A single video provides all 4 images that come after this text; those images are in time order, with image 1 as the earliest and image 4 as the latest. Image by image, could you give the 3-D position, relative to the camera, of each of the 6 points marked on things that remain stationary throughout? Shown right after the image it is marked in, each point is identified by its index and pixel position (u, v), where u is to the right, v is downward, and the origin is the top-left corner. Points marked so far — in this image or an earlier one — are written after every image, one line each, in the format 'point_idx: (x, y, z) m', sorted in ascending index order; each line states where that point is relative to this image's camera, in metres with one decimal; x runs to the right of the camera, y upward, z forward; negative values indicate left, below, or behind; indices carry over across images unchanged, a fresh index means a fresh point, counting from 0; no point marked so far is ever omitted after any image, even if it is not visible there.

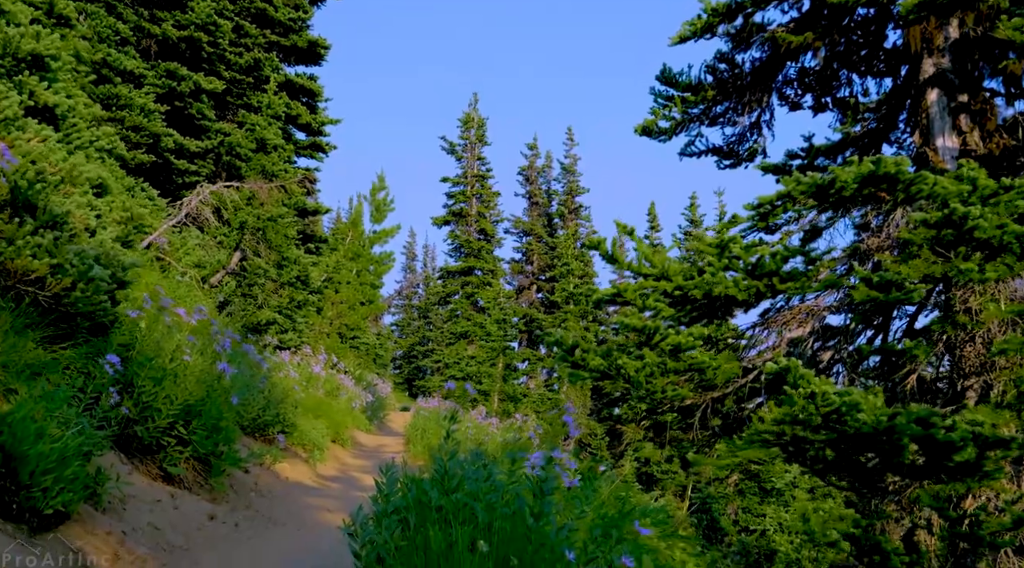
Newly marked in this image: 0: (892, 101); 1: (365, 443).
0: (+4.5, +2.2, +11.0) m
1: (-2.8, -3.1, +18.0) m
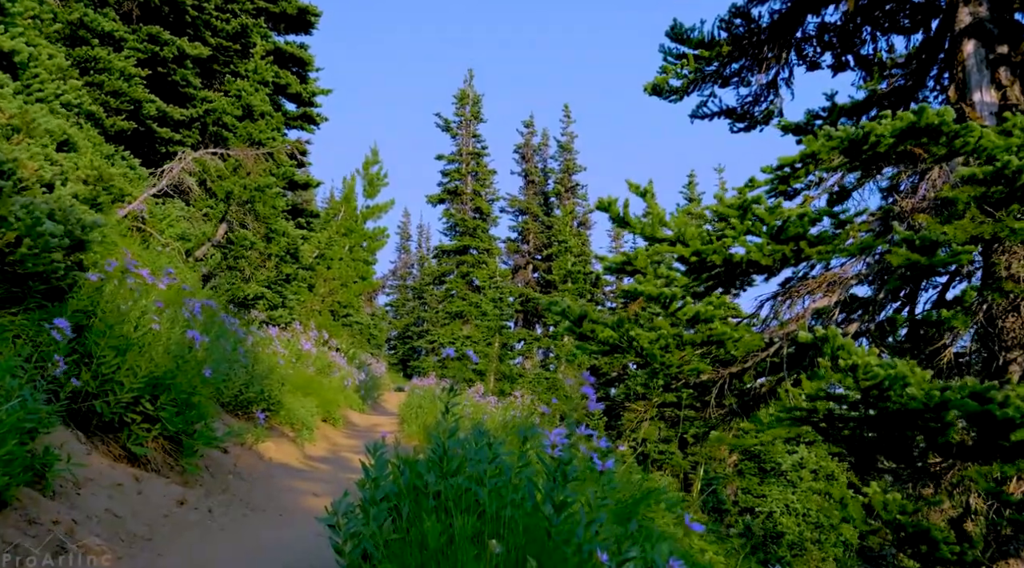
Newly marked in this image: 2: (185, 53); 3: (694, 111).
0: (+4.5, +2.5, +10.3) m
1: (-2.8, -2.6, +17.3) m
2: (-6.9, +4.8, +19.6) m
3: (+2.4, +2.3, +12.2) m
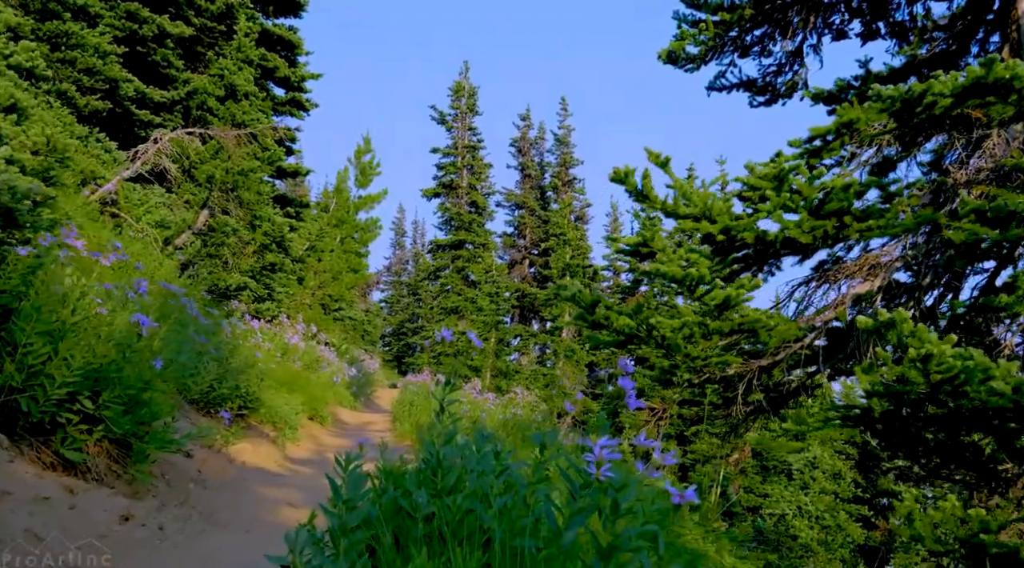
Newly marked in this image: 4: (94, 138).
0: (+4.6, +2.7, +9.3) m
1: (-2.9, -2.4, +16.3) m
2: (-6.9, +5.0, +18.5) m
3: (+2.4, +2.4, +11.2) m
4: (-7.2, +2.5, +16.0) m
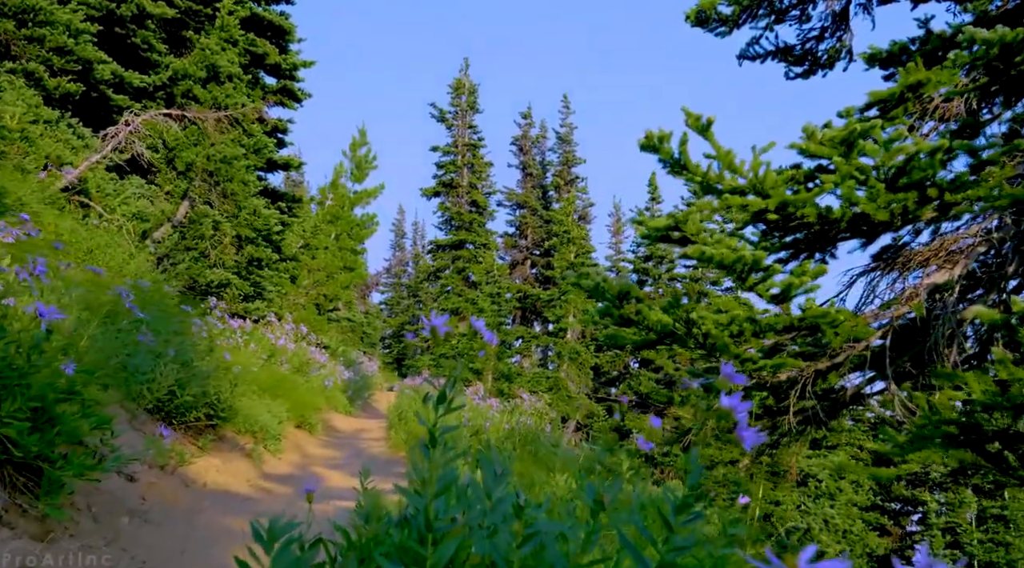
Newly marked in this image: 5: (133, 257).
0: (+4.6, +2.8, +8.0) m
1: (-2.8, -2.3, +15.0) m
2: (-6.8, +5.1, +17.3) m
3: (+2.5, +2.5, +9.9) m
4: (-7.1, +2.6, +14.8) m
5: (-5.1, +0.4, +12.4) m
